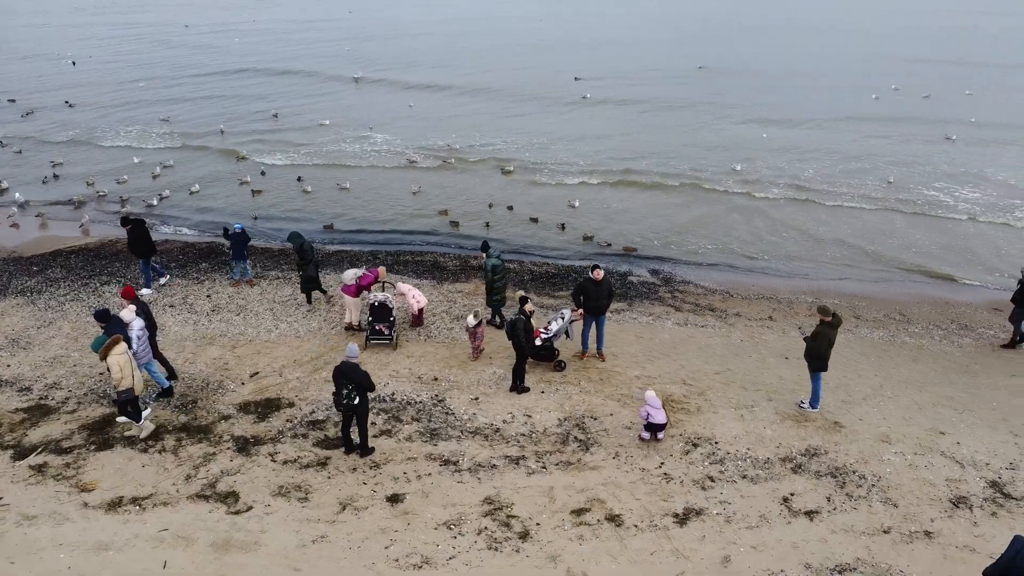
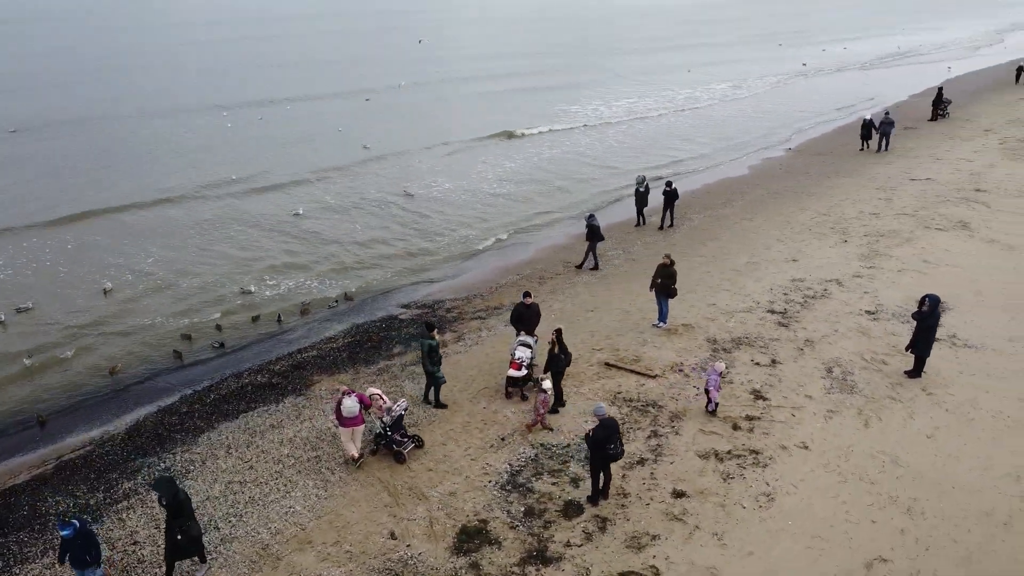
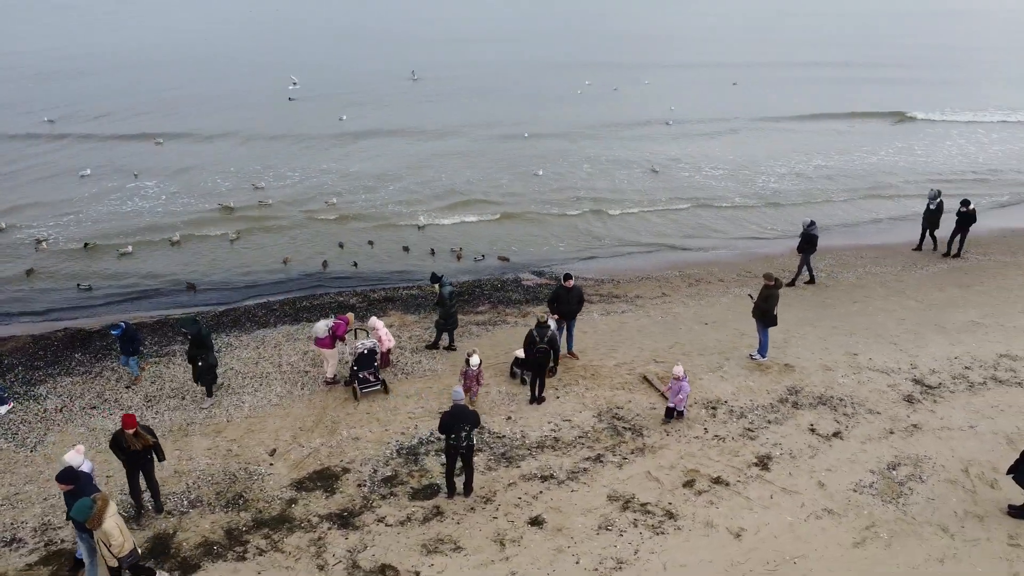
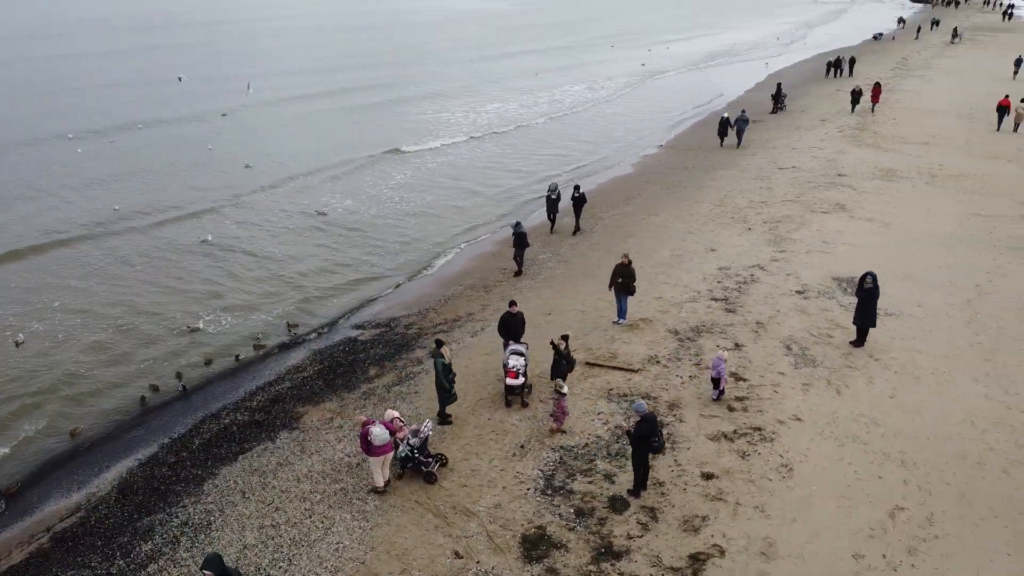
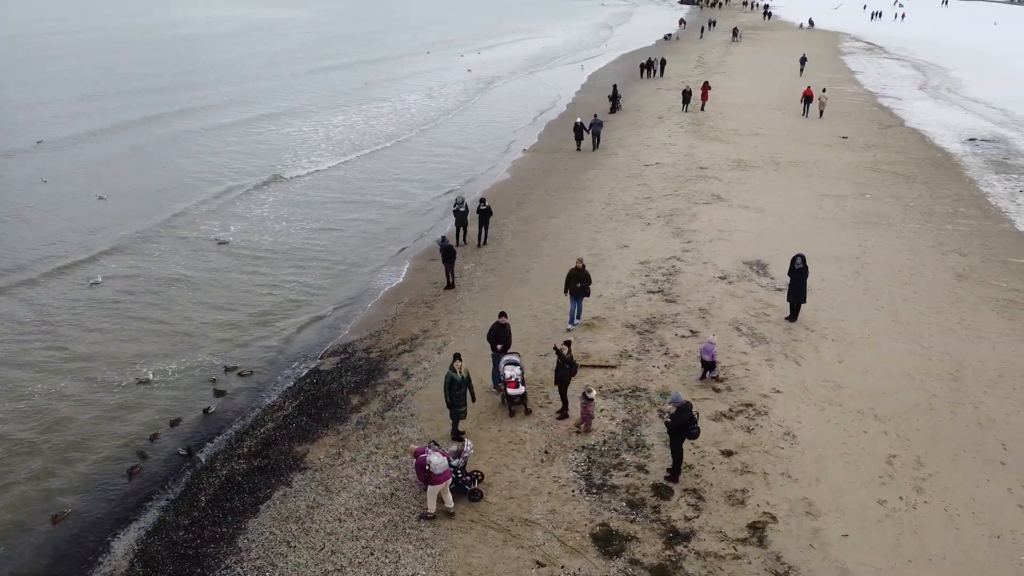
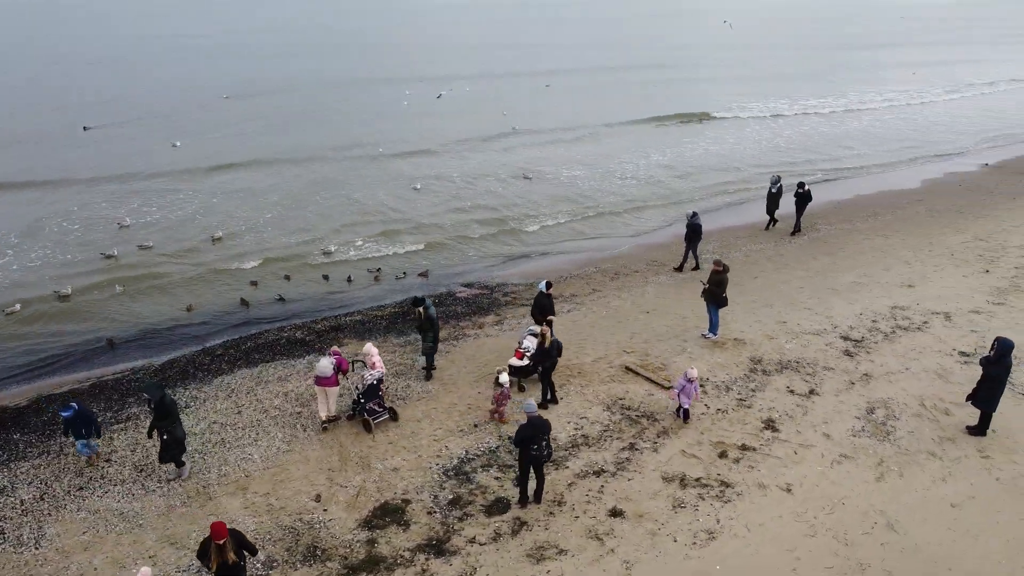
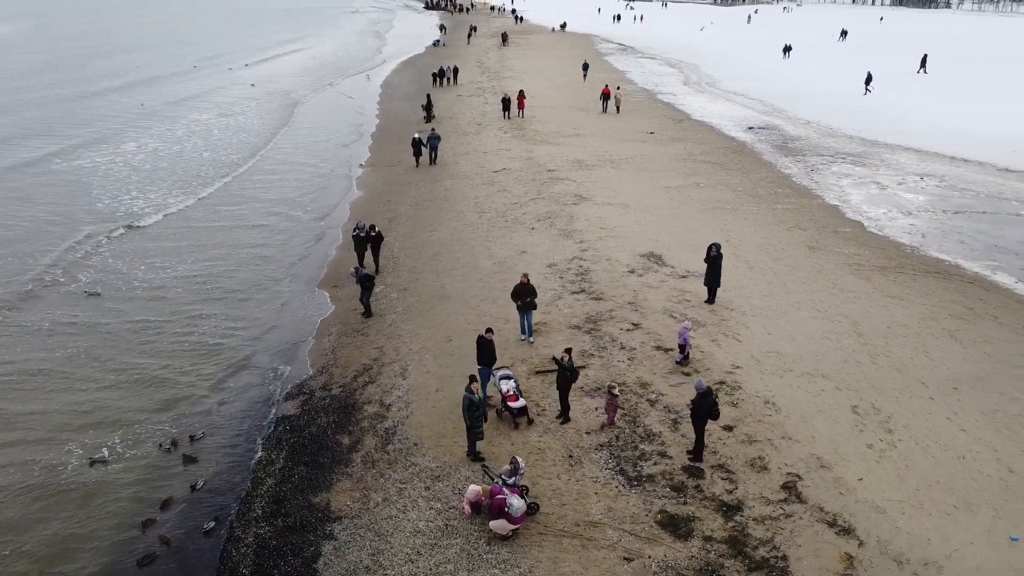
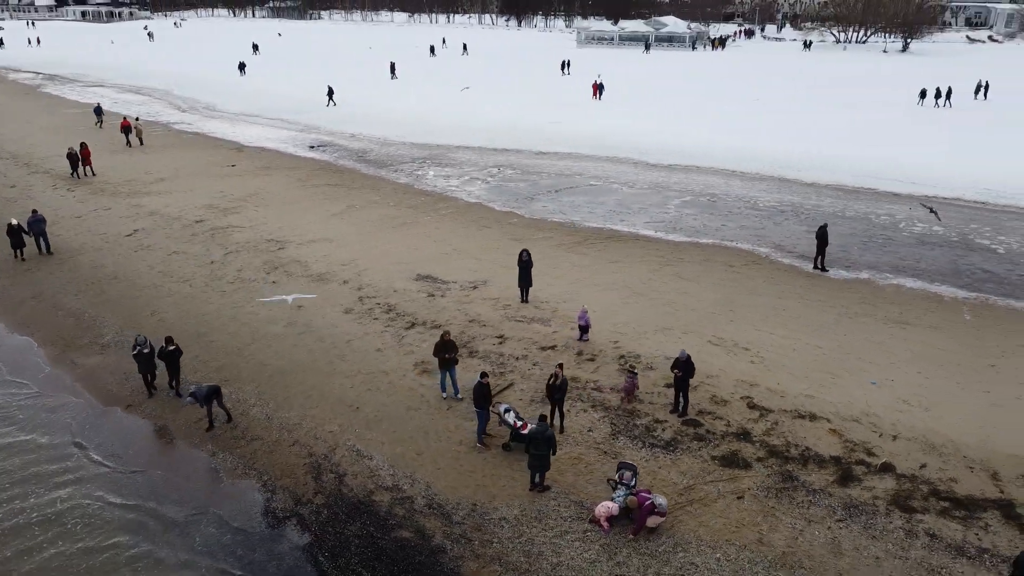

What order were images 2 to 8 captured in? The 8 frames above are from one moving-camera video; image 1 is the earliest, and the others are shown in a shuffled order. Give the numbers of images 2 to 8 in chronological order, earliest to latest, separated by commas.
3, 6, 2, 4, 5, 7, 8
